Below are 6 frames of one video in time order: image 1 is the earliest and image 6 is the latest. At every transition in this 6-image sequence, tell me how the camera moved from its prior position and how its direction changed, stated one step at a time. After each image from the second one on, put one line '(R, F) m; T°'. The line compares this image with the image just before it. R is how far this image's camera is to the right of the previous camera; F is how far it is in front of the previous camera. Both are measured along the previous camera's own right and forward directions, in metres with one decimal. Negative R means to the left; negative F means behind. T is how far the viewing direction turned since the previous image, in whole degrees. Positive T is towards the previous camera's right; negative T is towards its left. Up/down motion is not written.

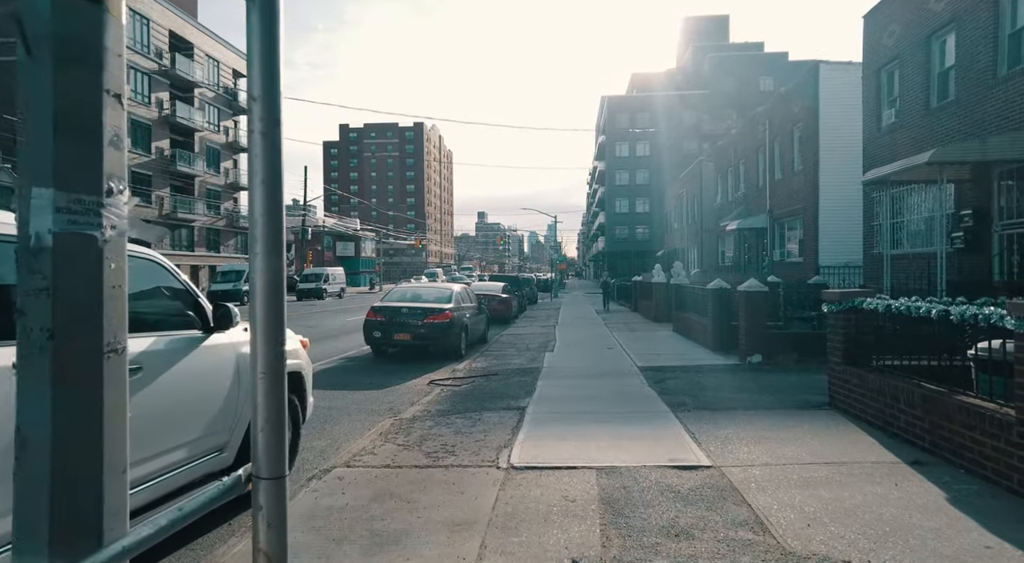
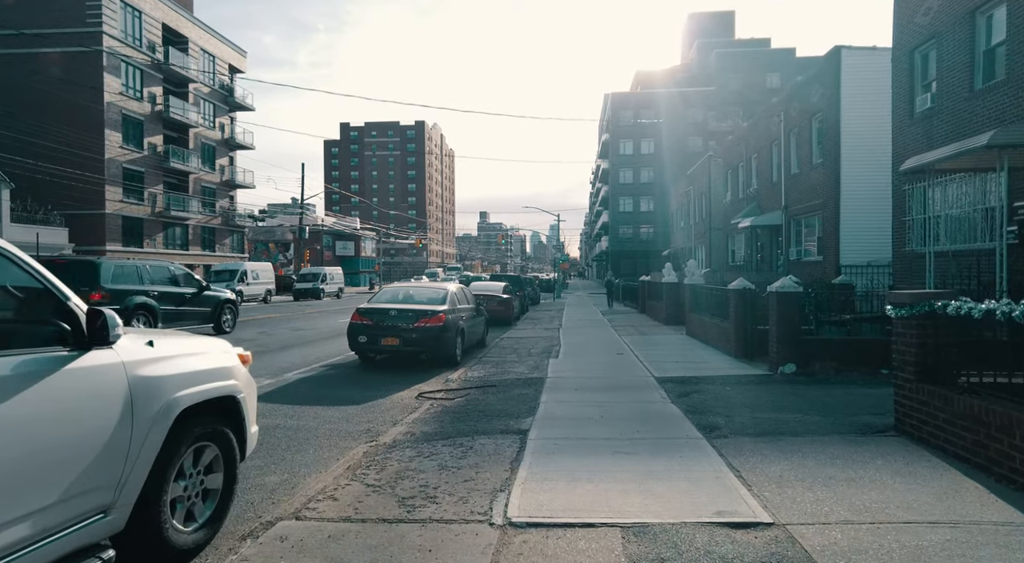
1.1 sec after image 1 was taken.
(0.0, +1.2) m; 0°
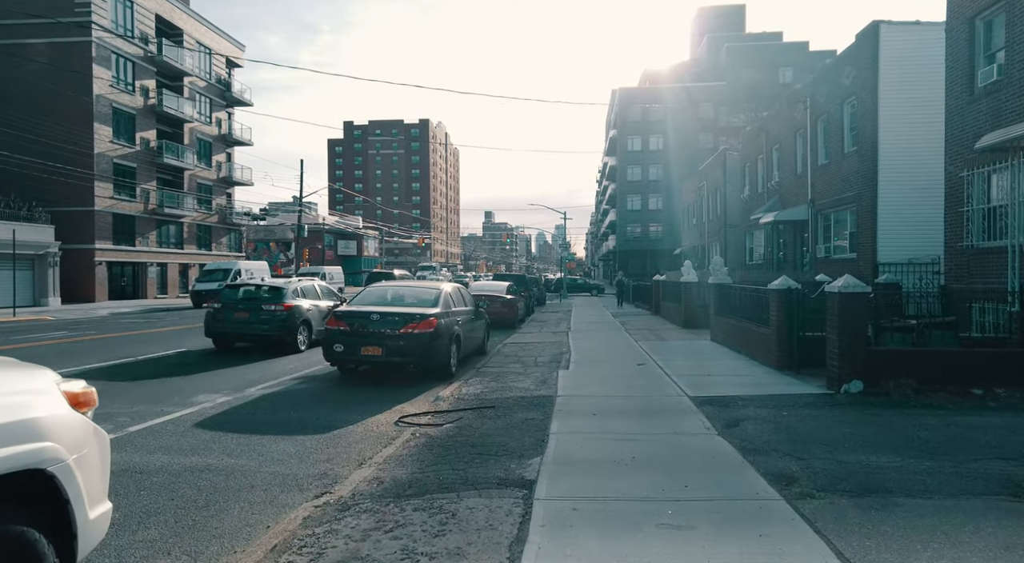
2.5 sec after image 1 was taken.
(0.0, +1.7) m; 0°
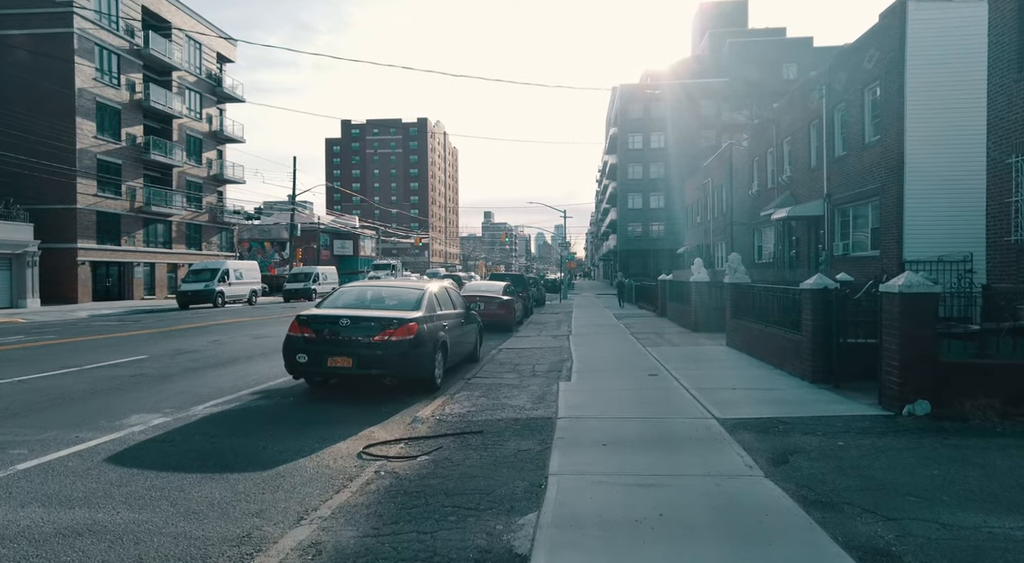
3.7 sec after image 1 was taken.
(+0.1, +1.4) m; 0°
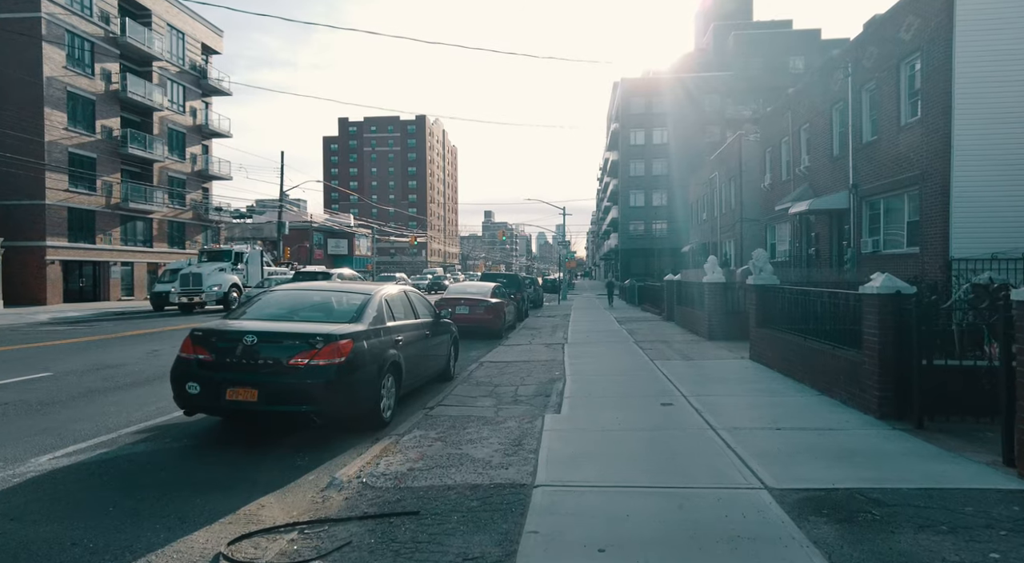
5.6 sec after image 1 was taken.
(+0.4, +2.2) m; 0°
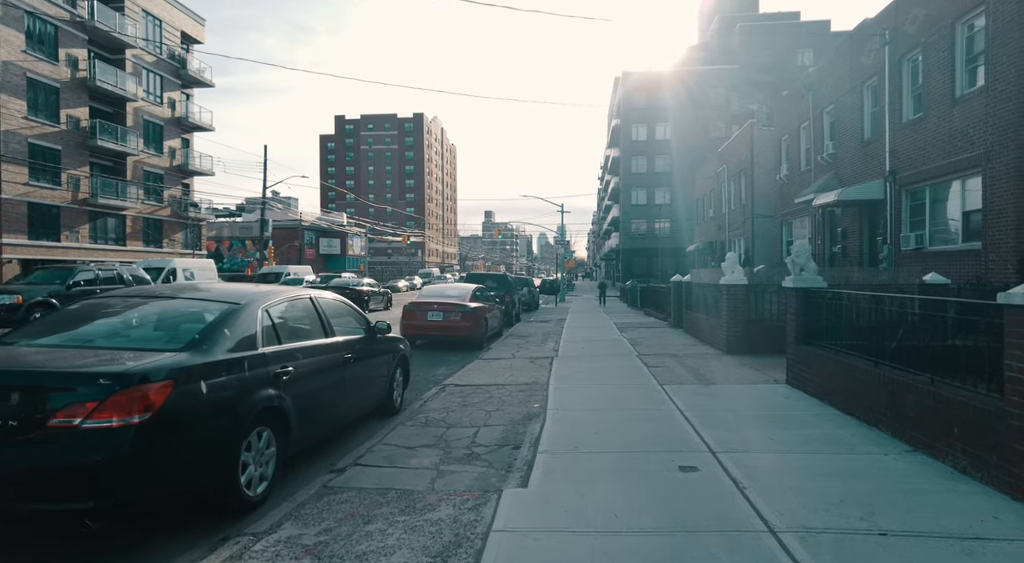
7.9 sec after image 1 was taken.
(+0.5, +2.6) m; 0°
